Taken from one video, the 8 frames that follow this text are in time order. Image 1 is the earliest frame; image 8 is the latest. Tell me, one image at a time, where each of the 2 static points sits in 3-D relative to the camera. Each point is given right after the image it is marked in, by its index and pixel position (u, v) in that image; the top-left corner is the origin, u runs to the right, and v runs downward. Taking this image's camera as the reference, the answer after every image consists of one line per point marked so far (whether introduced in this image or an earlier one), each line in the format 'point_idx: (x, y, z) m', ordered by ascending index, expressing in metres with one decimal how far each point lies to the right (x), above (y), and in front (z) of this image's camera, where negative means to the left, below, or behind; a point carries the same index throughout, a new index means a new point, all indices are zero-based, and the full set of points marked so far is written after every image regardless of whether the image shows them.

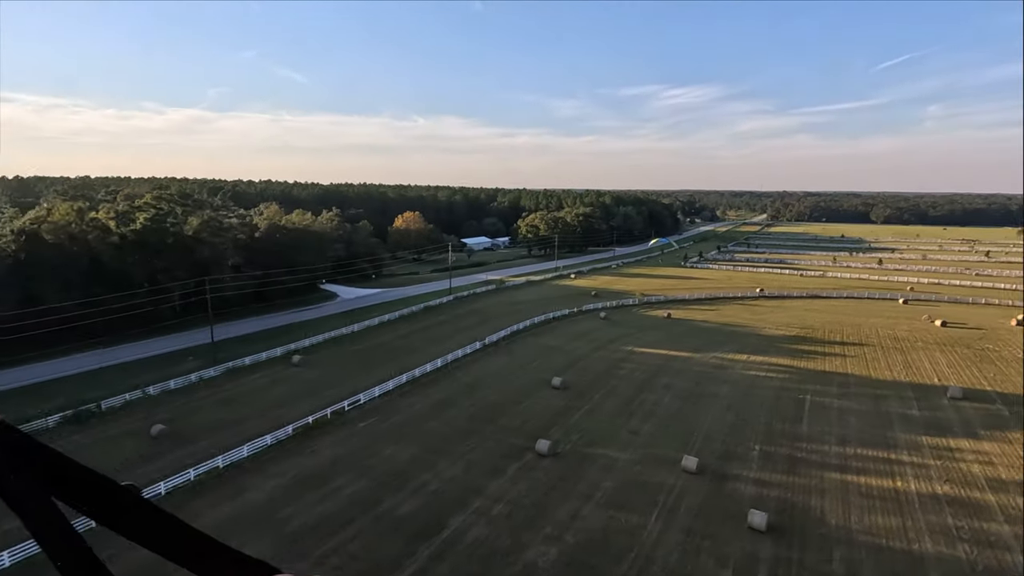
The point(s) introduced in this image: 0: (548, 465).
0: (+1.3, -6.4, +19.3) m
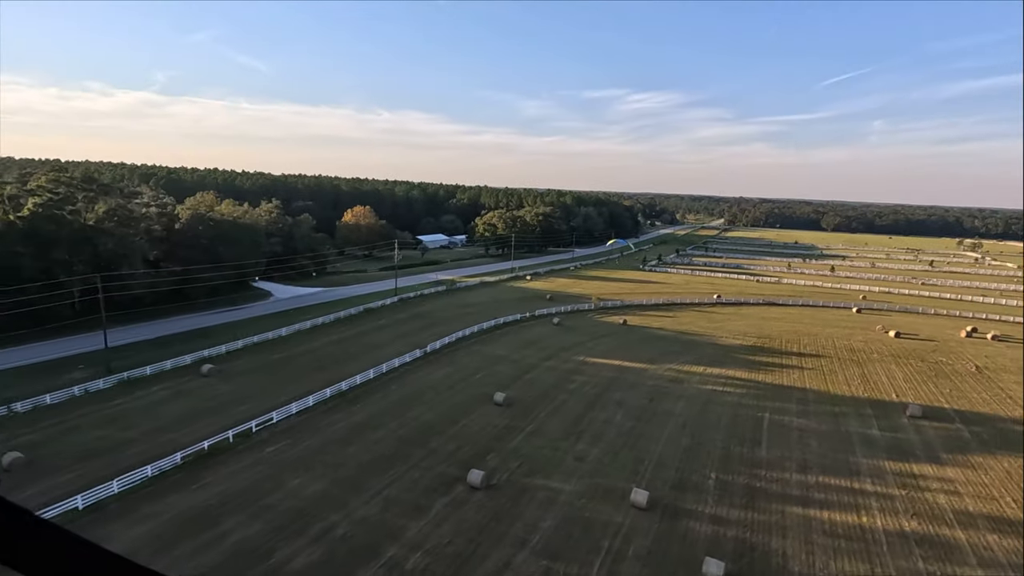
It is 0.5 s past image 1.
0: (-1.0, -6.6, +16.8) m
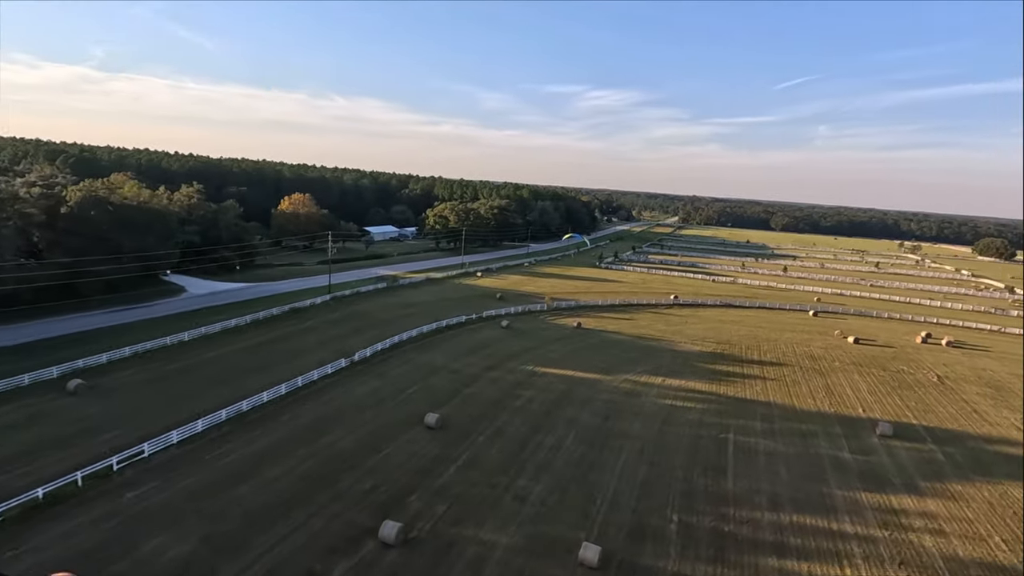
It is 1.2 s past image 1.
0: (-3.0, -6.8, +13.5) m
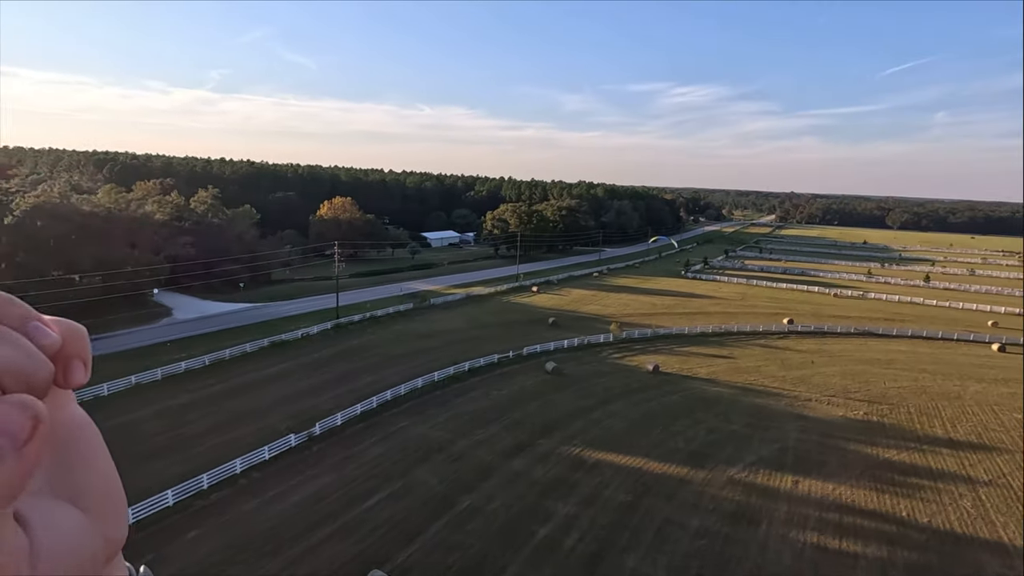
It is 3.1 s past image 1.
0: (-3.9, -8.1, +4.5) m
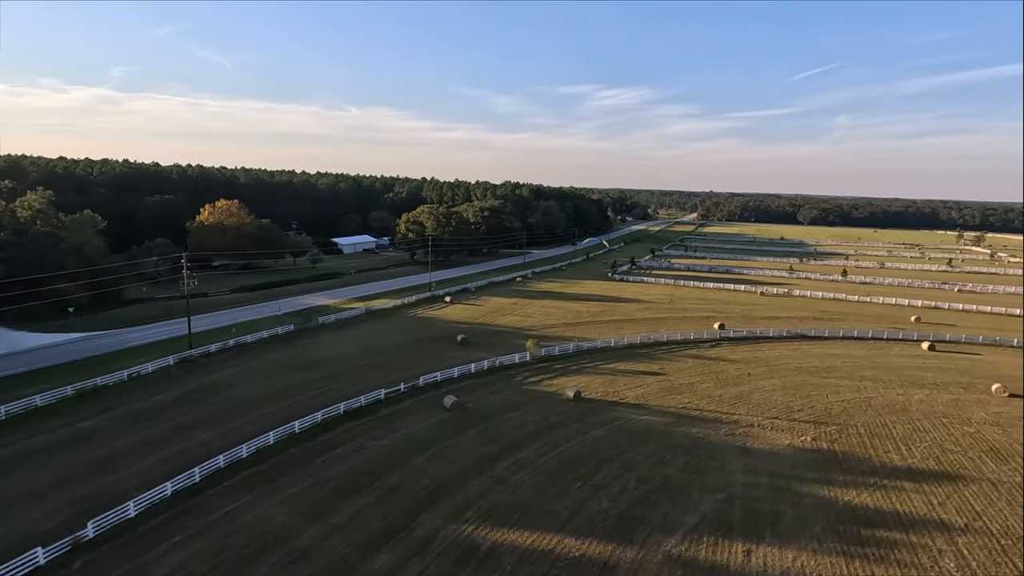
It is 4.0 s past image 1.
0: (-5.4, -8.8, -0.7) m
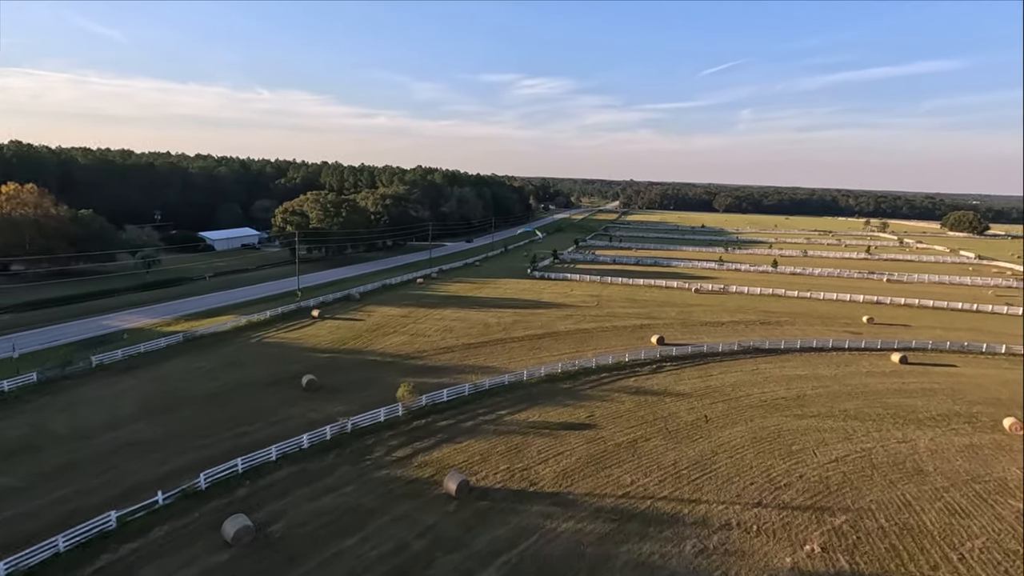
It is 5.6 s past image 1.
0: (-6.1, -10.2, -9.6) m
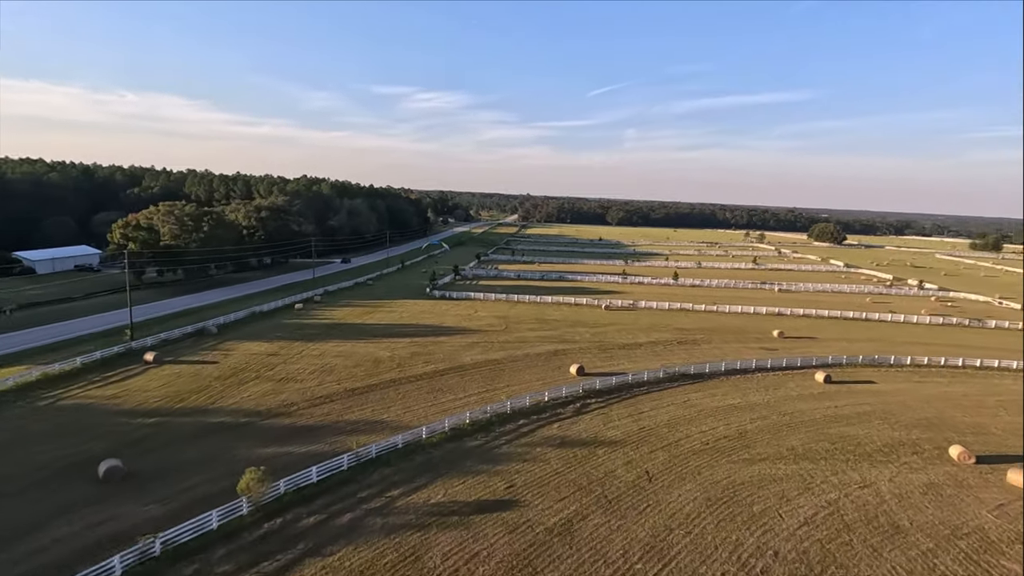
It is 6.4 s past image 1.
0: (-3.4, -10.6, -15.1) m
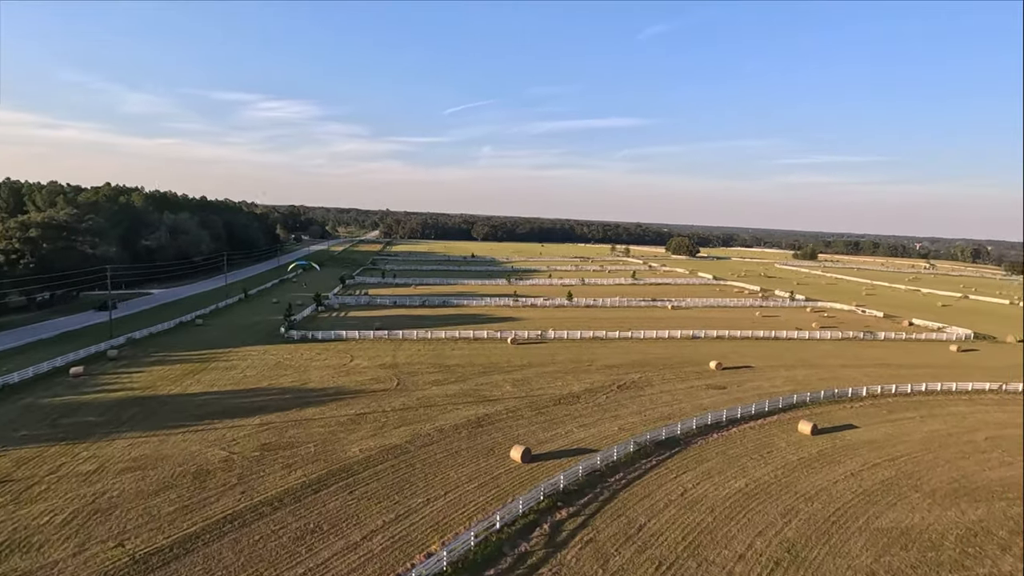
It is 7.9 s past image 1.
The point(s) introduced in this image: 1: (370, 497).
0: (+4.5, -11.0, -23.1) m
1: (-4.0, -5.7, +14.7) m
